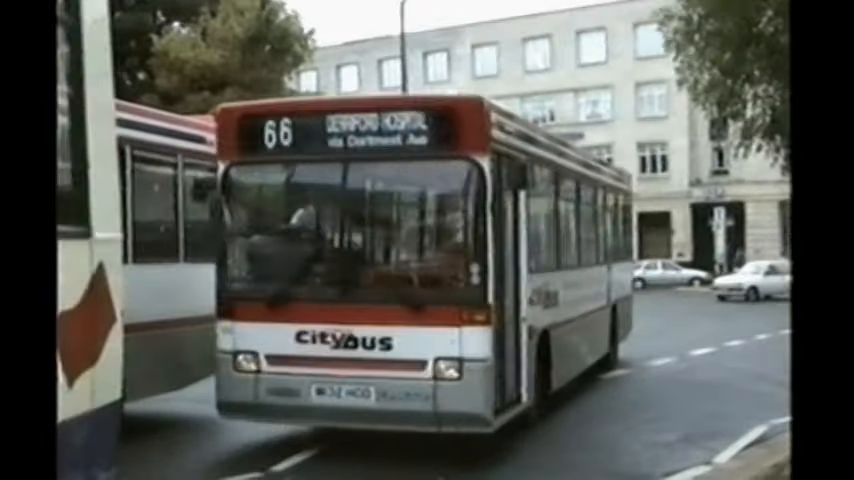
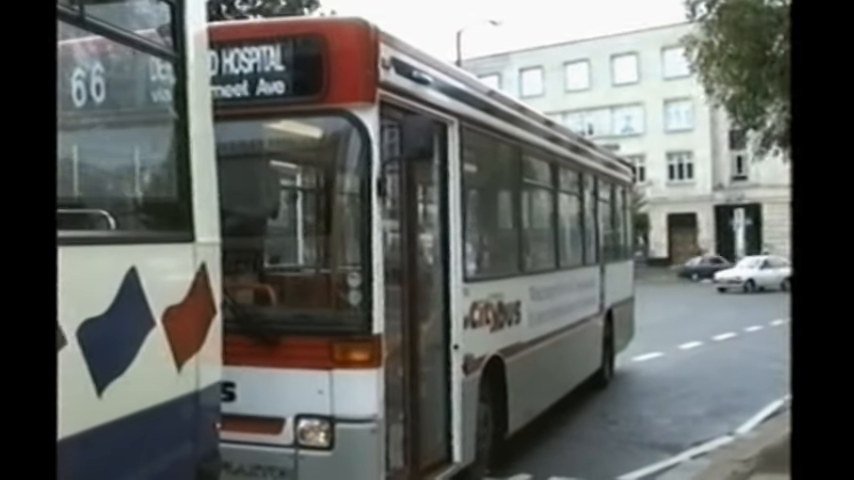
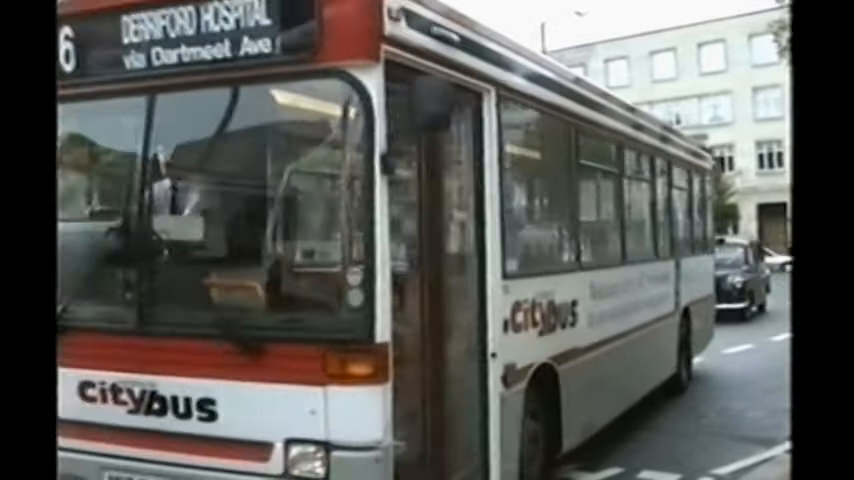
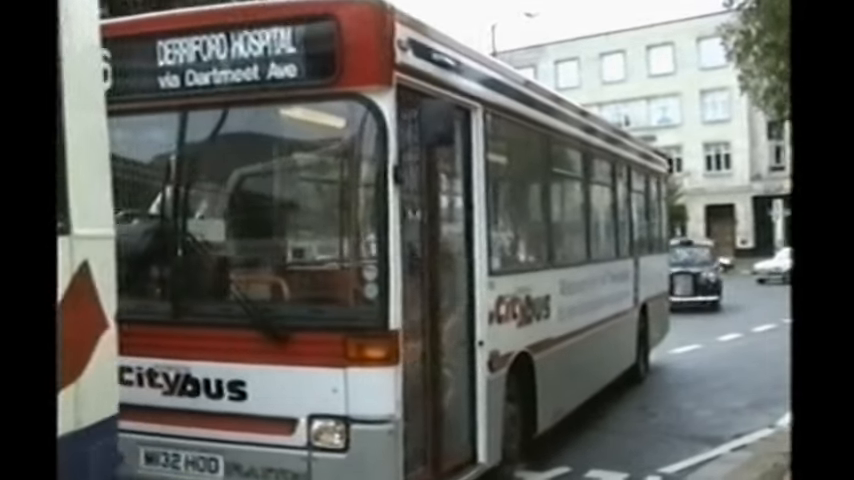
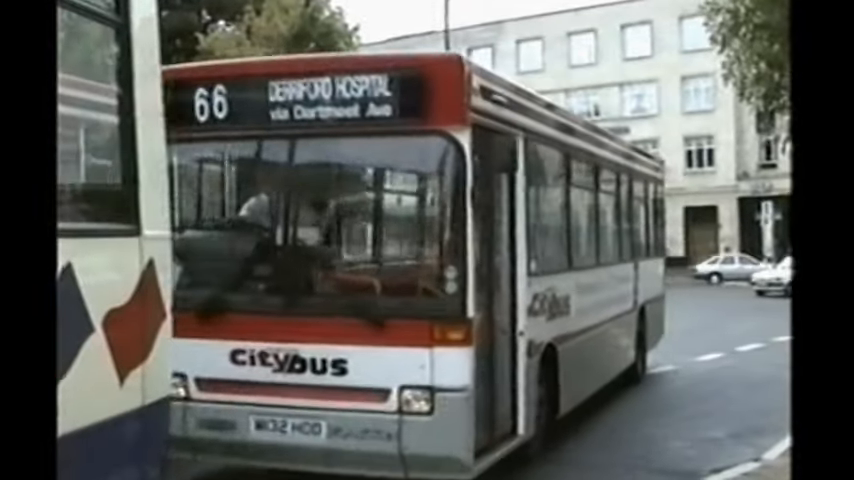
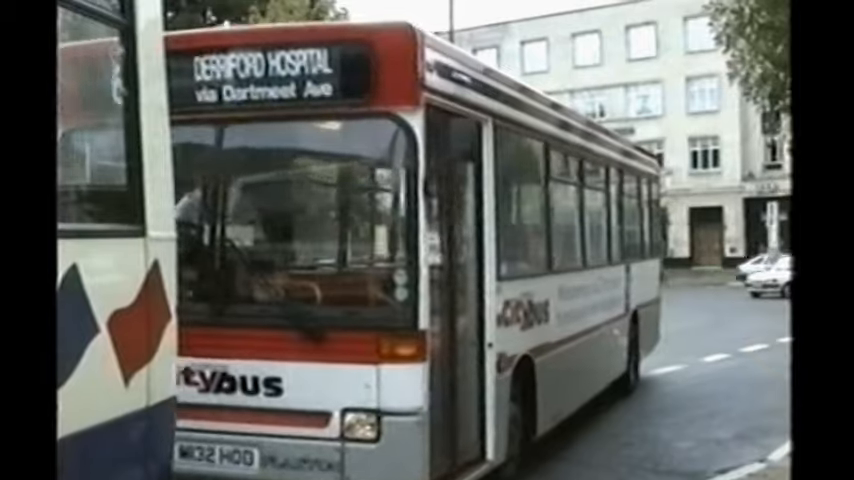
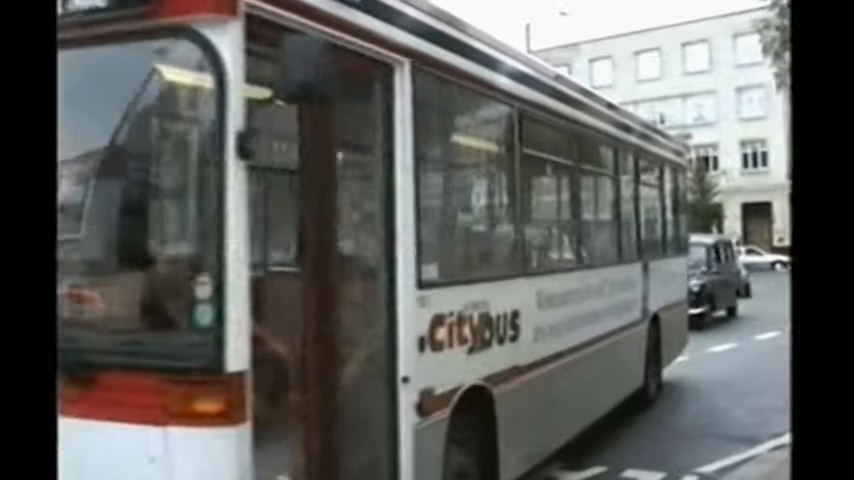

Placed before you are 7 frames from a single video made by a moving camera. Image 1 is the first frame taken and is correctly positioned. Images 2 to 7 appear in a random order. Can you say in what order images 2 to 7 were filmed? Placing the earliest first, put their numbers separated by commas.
5, 6, 2, 4, 3, 7
